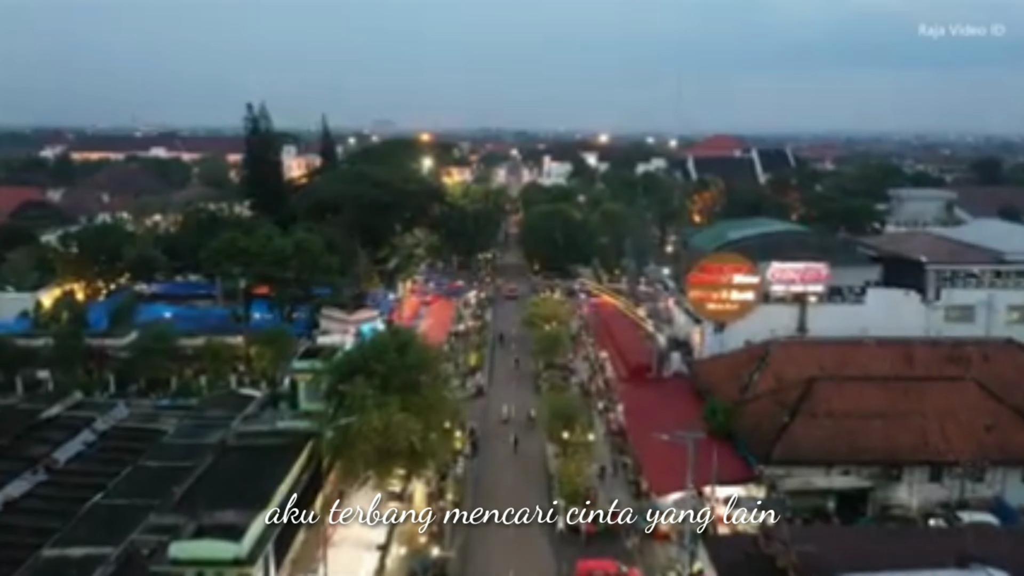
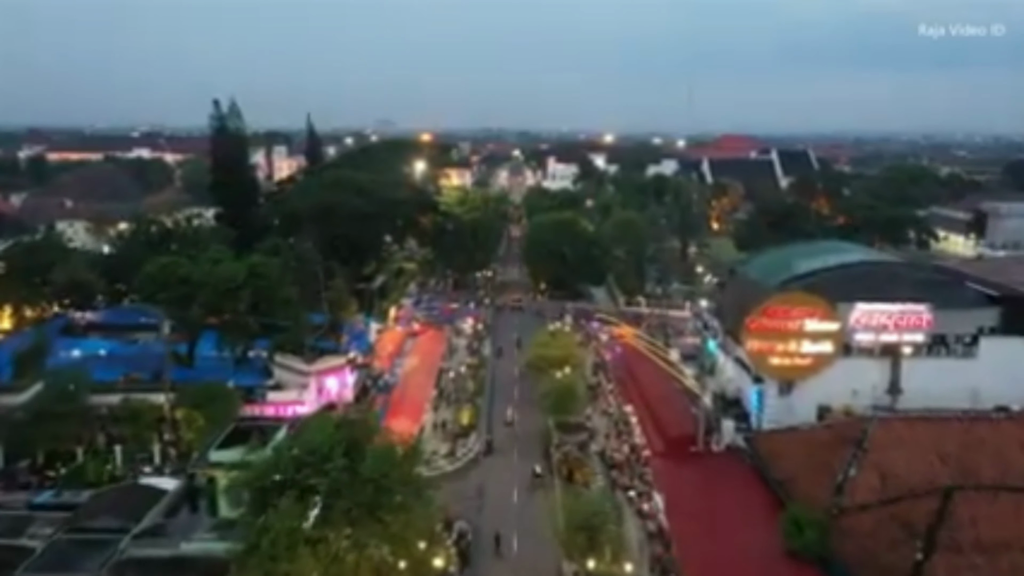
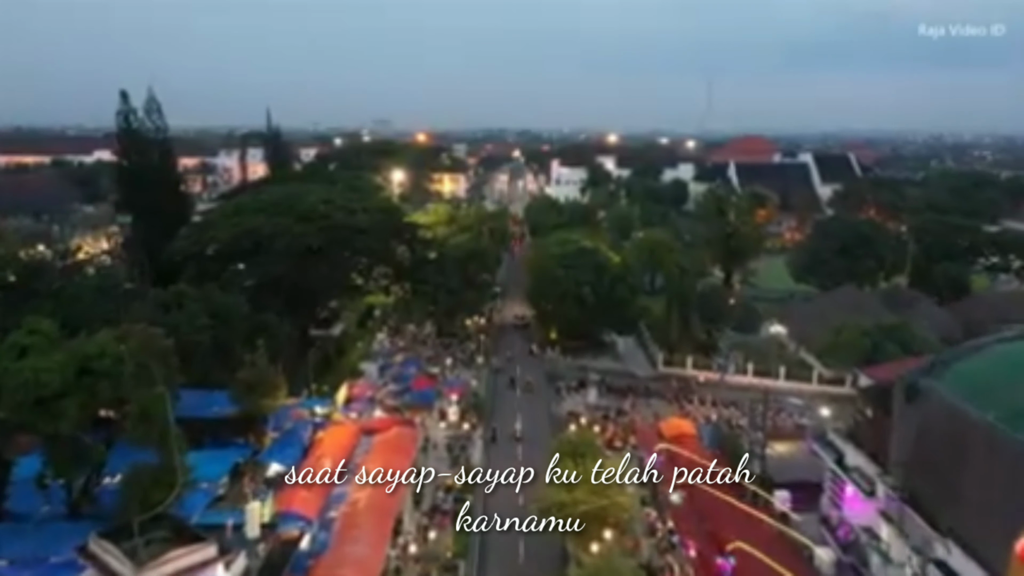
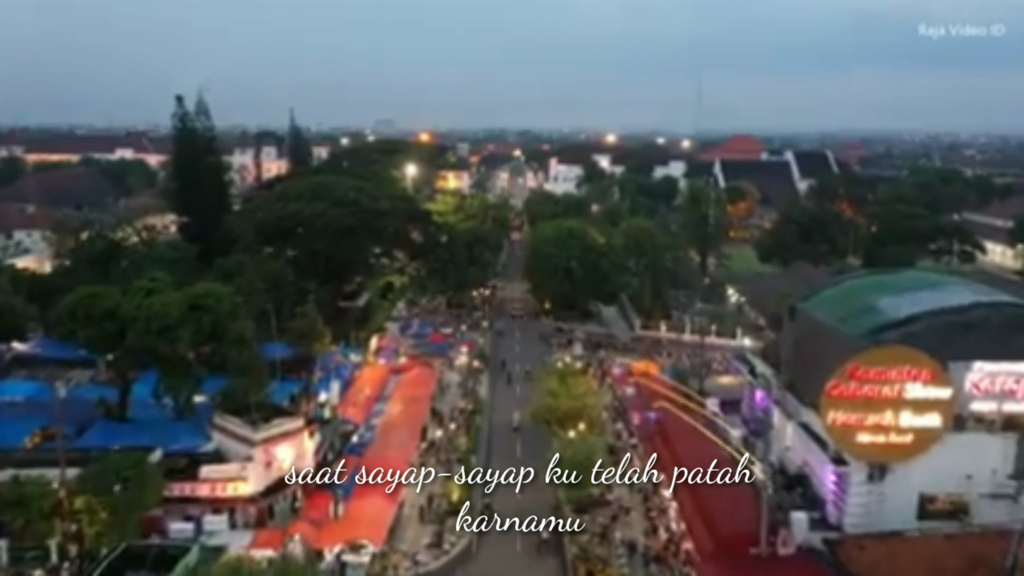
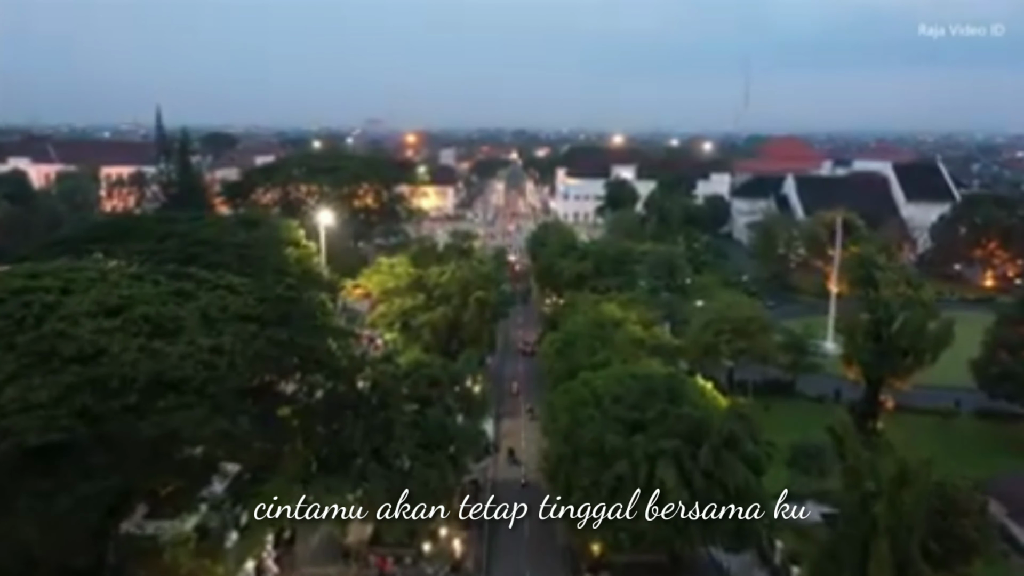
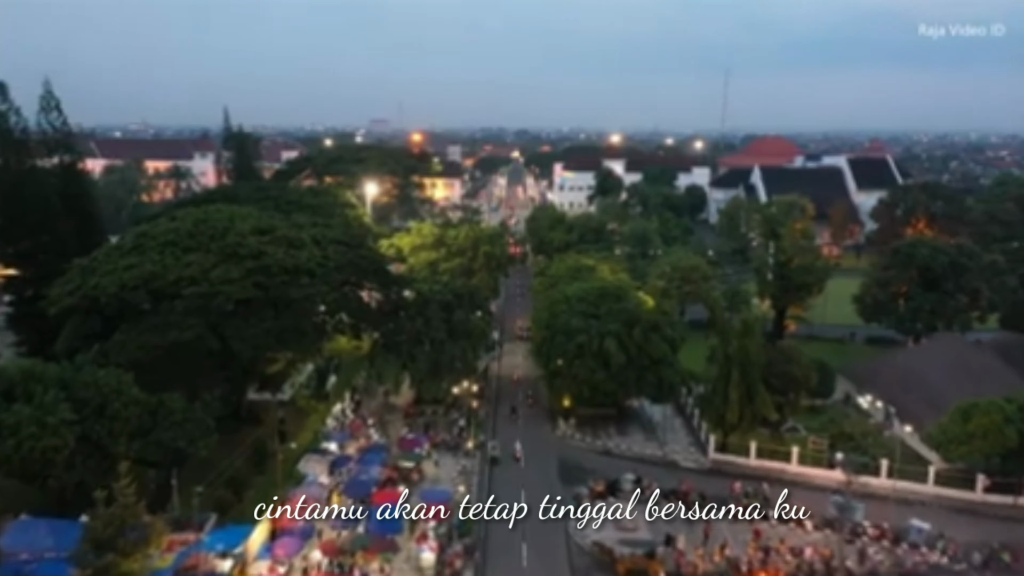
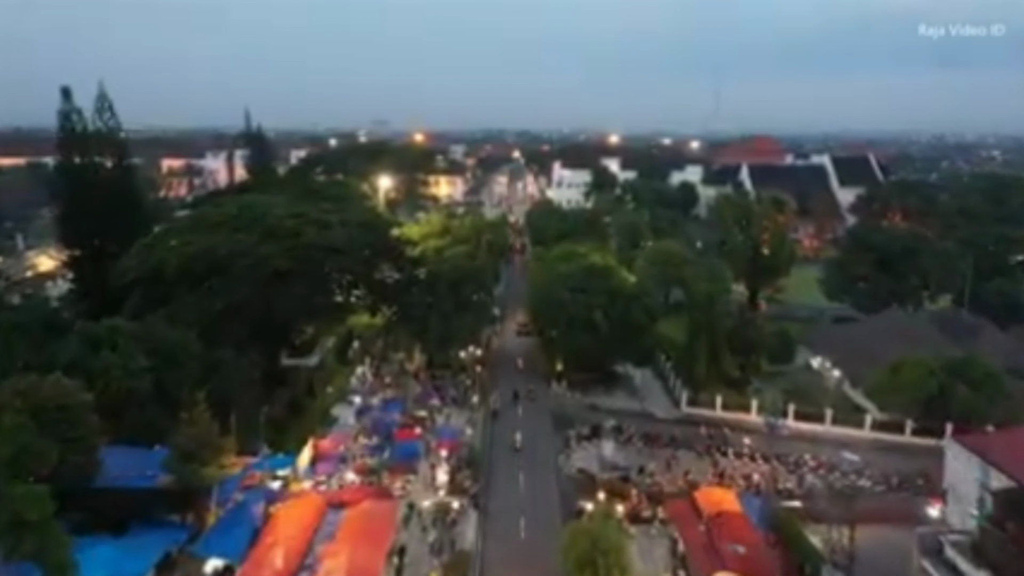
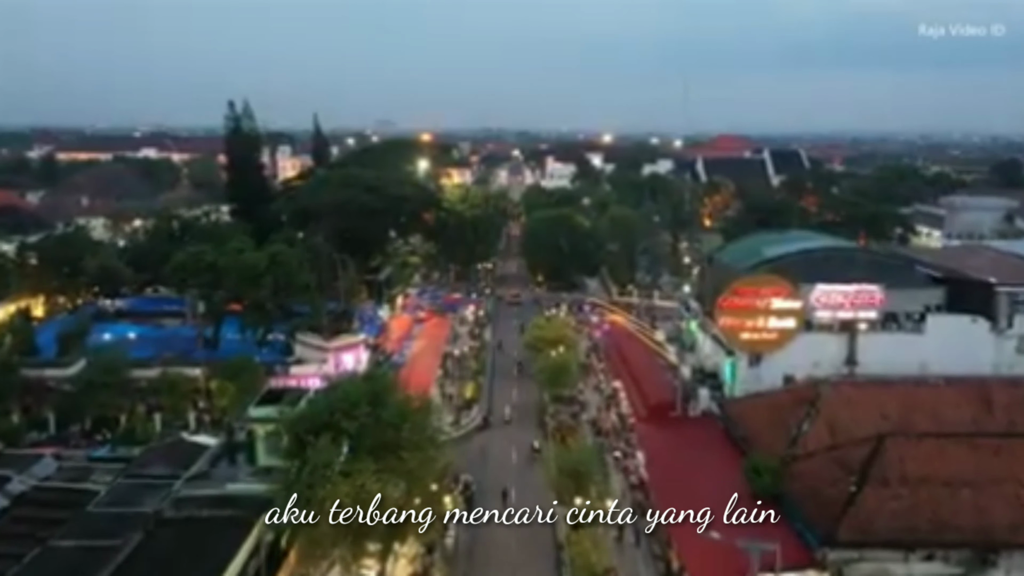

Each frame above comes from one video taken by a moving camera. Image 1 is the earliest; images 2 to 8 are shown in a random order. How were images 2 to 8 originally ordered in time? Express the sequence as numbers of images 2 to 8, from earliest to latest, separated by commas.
8, 2, 4, 3, 7, 6, 5
